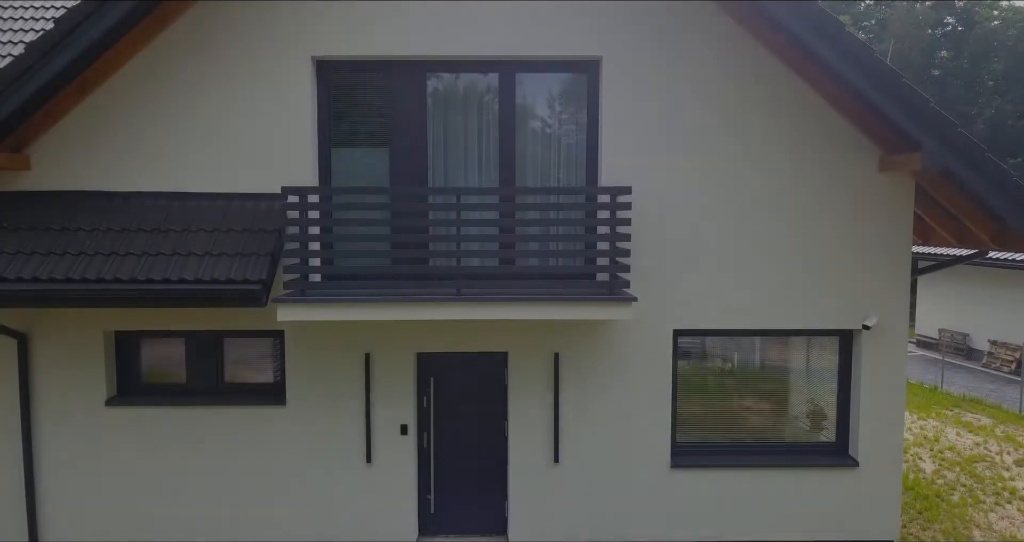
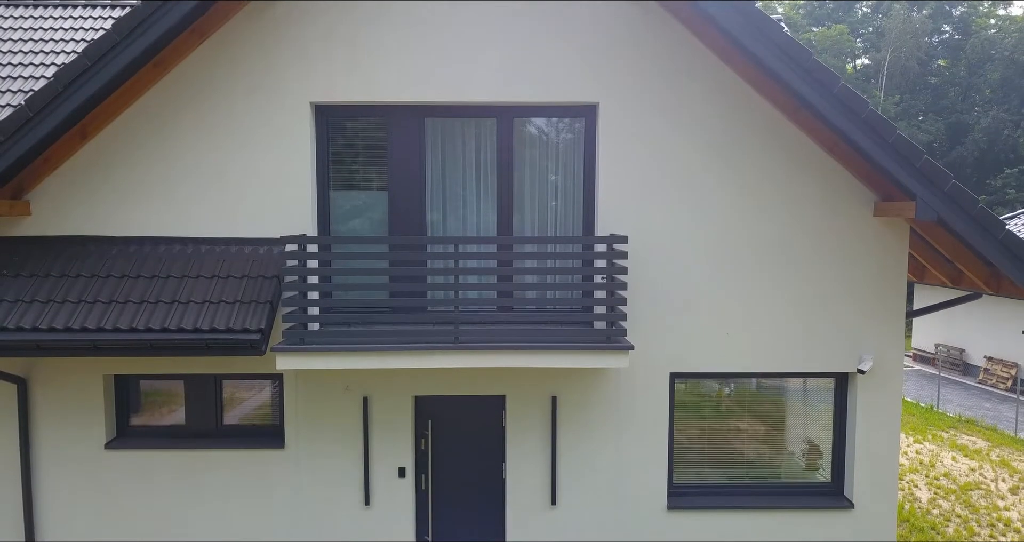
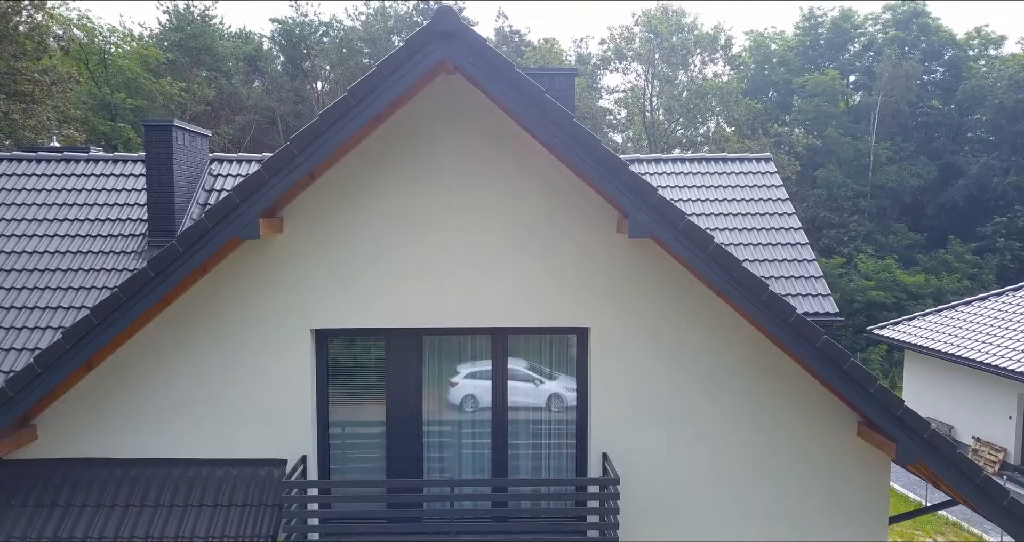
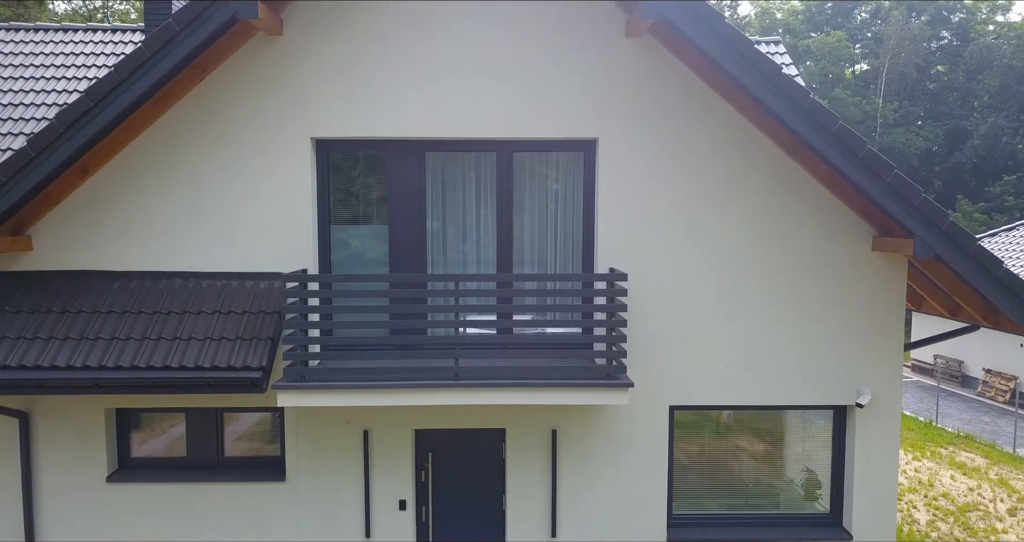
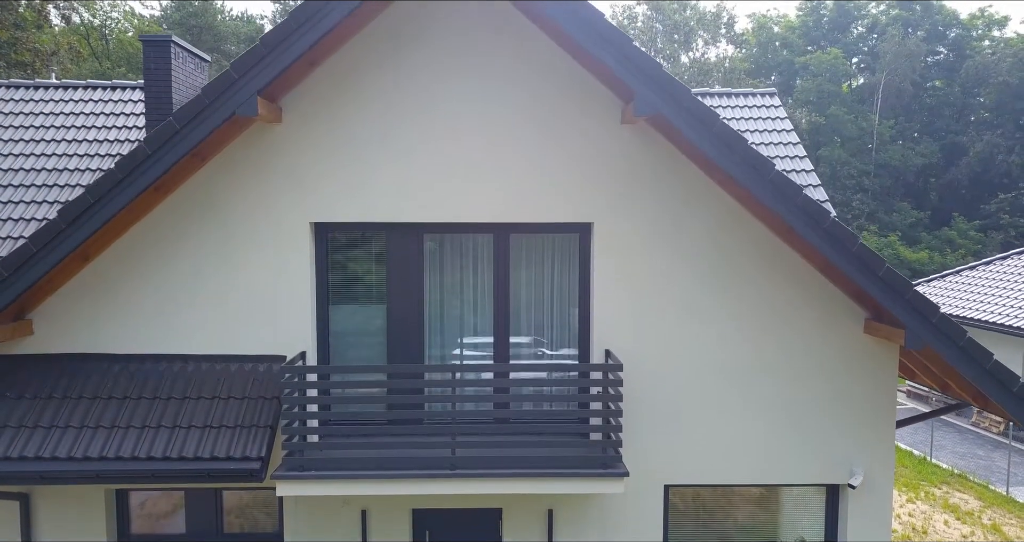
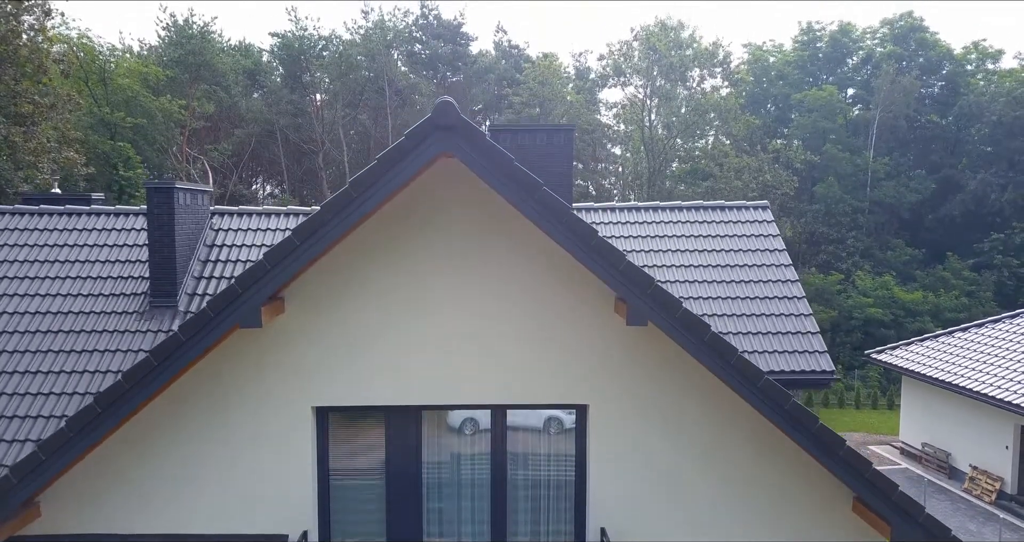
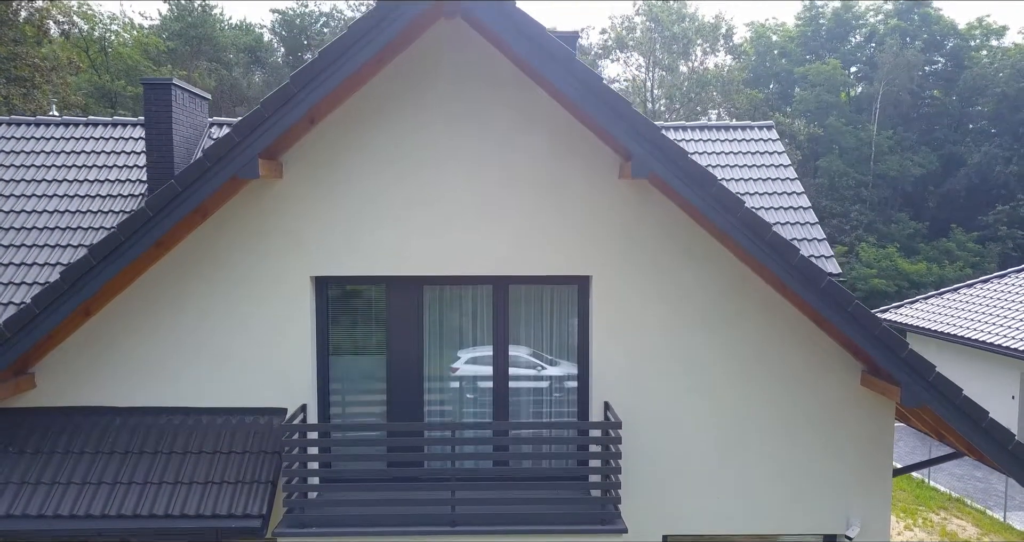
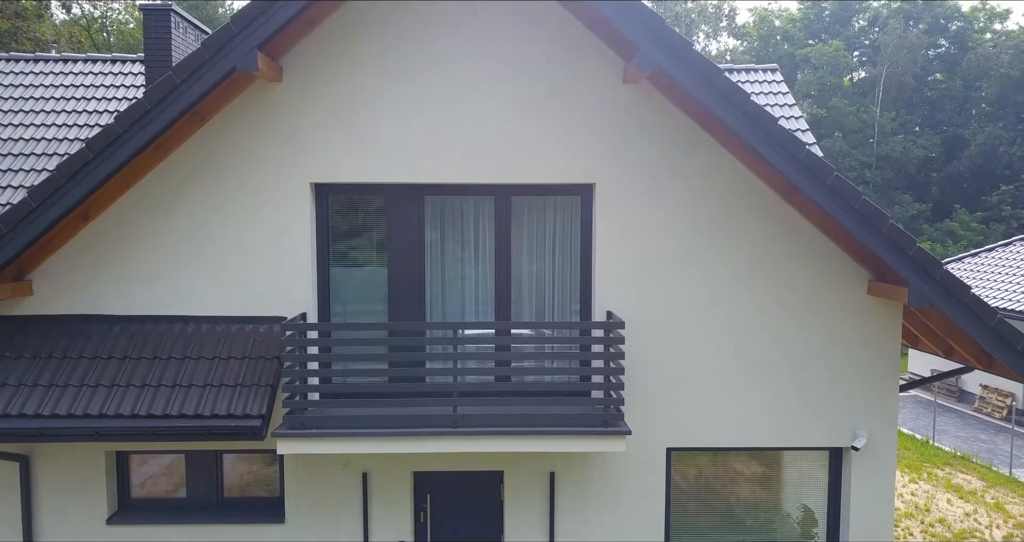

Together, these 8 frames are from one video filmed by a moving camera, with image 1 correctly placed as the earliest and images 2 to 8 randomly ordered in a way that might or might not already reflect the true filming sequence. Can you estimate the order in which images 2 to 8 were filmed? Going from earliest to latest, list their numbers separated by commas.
2, 4, 8, 5, 7, 3, 6
